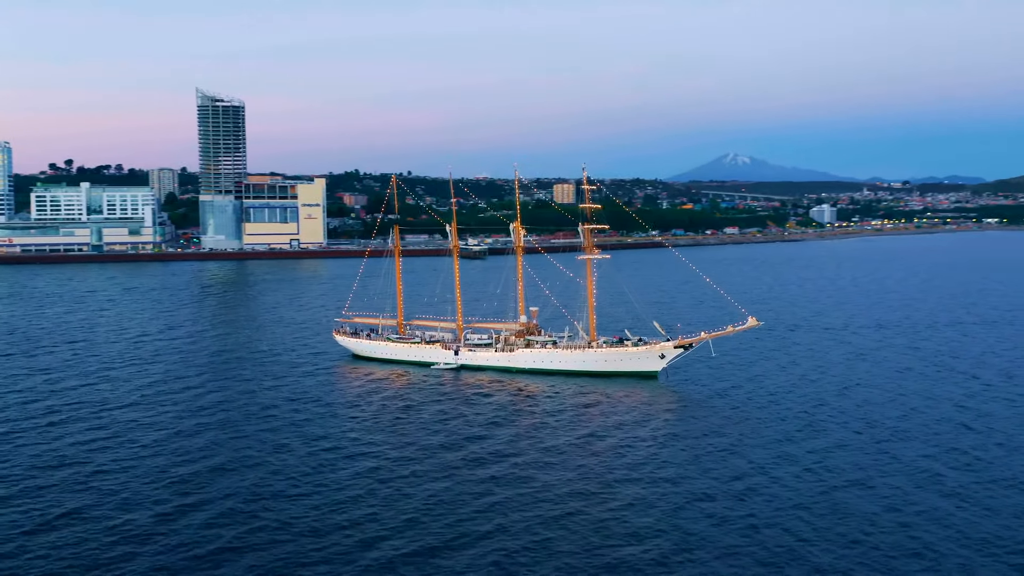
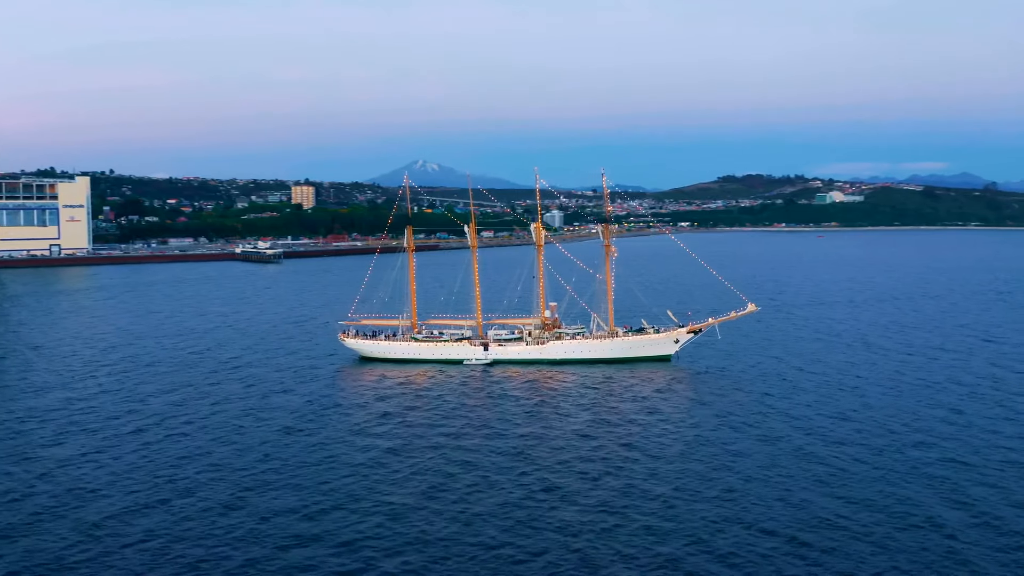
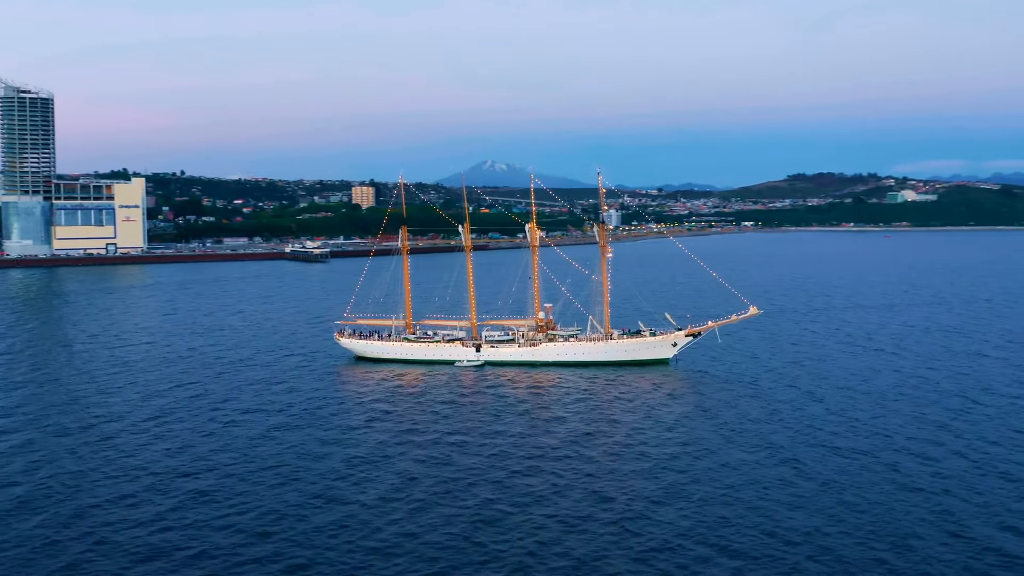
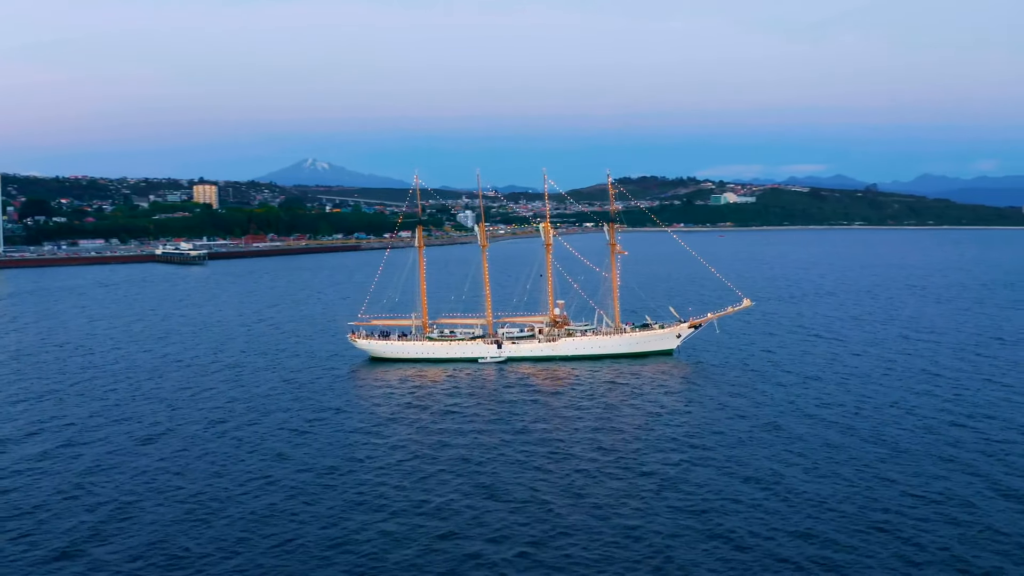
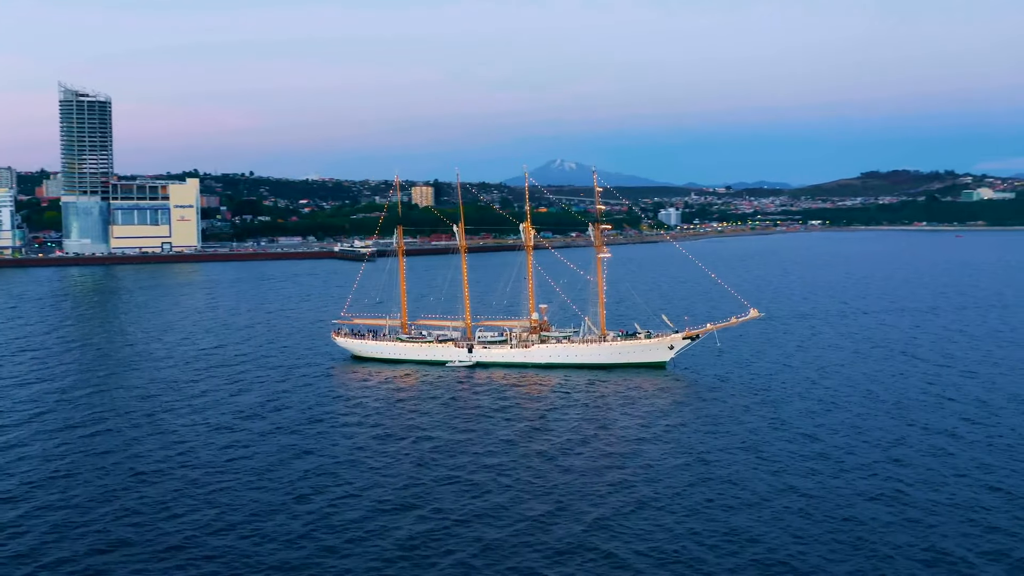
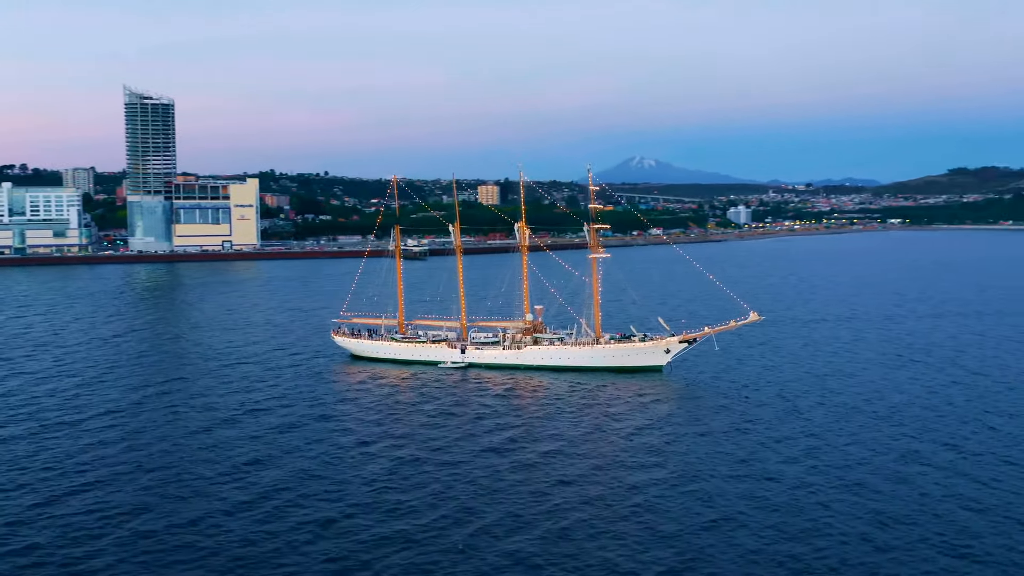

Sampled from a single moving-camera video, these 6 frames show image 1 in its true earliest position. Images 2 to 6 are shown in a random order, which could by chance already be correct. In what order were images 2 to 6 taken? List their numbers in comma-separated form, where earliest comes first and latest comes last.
6, 5, 3, 2, 4
